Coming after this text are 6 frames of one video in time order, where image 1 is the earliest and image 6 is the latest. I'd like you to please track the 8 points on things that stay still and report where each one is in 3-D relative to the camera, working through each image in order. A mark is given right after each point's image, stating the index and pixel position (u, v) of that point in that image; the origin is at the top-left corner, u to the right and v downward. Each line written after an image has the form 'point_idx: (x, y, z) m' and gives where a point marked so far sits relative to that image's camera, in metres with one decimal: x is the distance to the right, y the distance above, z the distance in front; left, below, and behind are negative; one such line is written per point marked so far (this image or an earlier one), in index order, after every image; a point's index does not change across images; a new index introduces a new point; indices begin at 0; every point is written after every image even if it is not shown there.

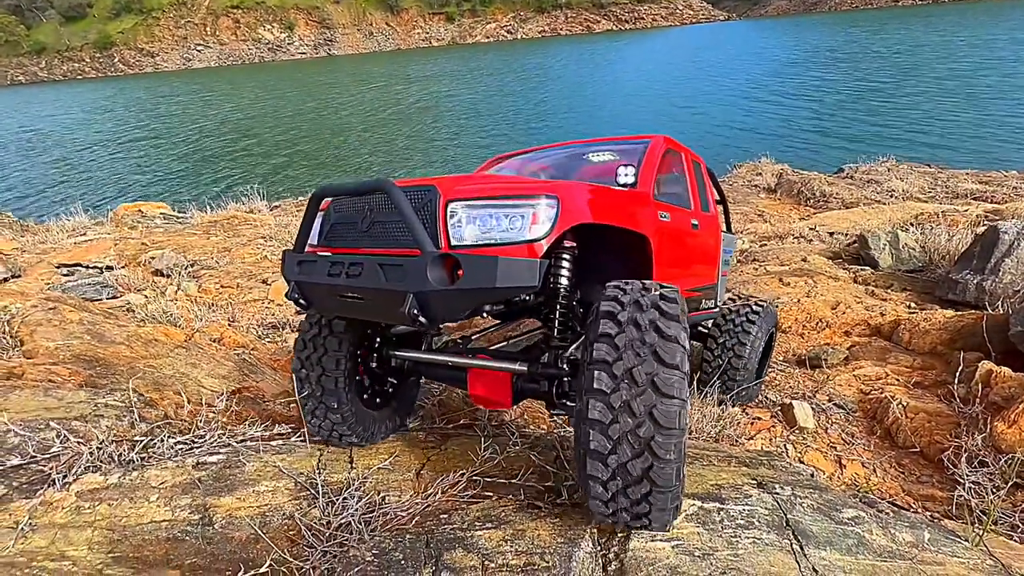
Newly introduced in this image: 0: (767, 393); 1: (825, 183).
0: (+2.5, -1.0, +4.6) m
1: (+8.5, +2.8, +13.1) m
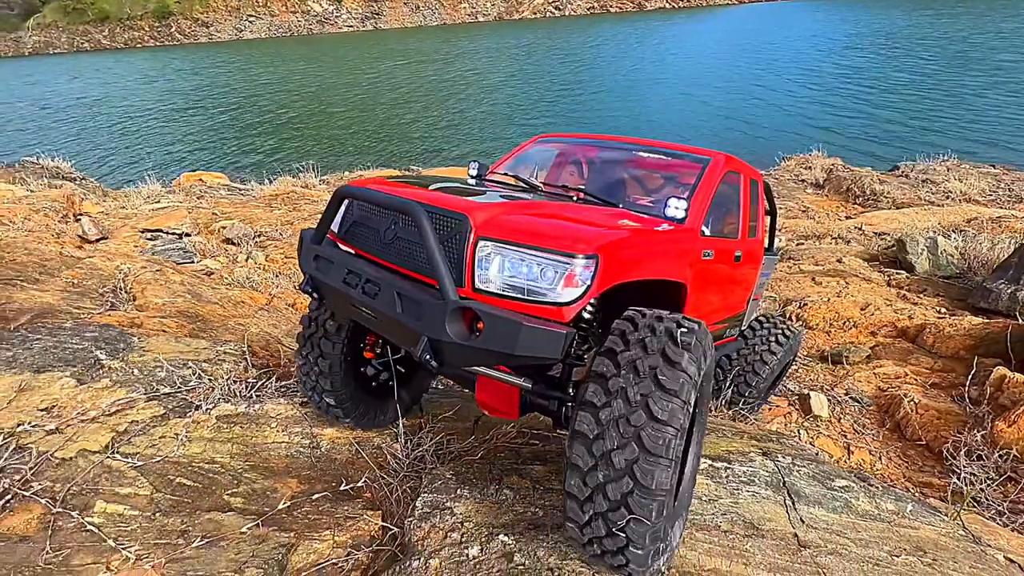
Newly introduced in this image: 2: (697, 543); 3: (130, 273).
0: (+2.9, -1.0, +5.0) m
1: (+9.7, +2.8, +12.9) m
2: (+1.0, -1.3, +2.5) m
3: (-5.0, +0.2, +6.3) m
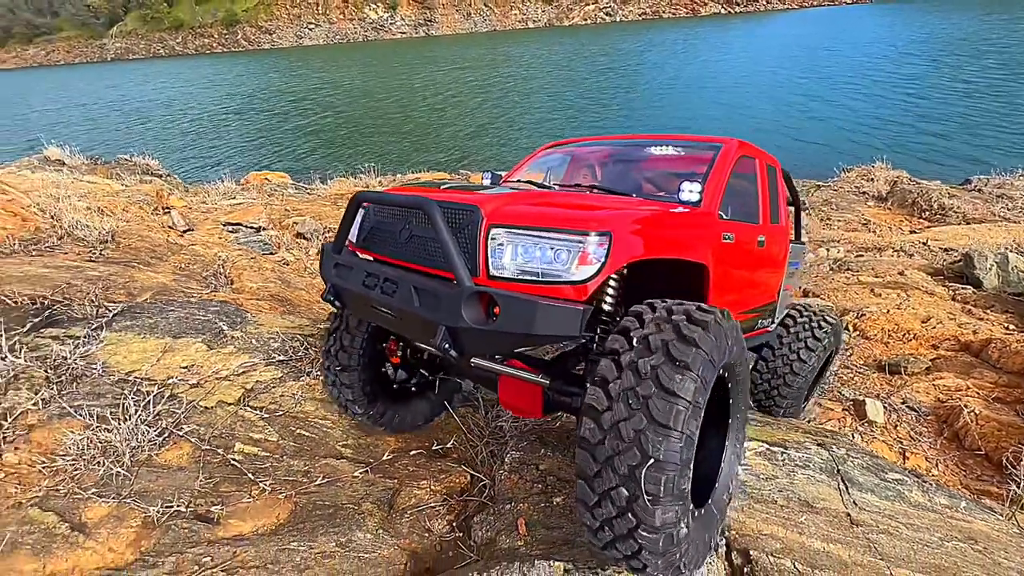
0: (+3.5, -1.1, +5.1) m
1: (+11.1, +2.3, +12.4) m
2: (+1.4, -1.2, +2.7) m
3: (-4.1, +0.4, +7.1) m
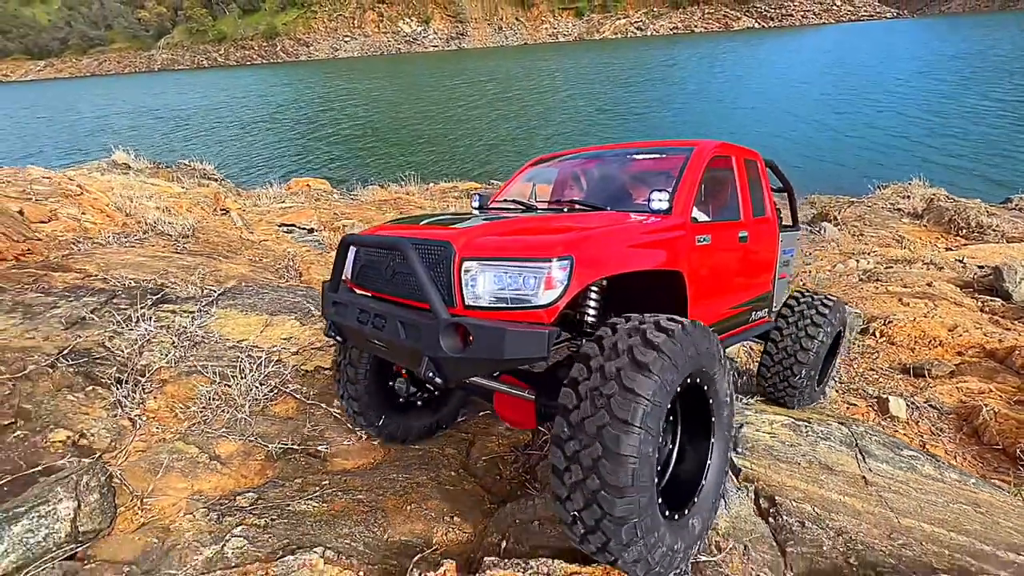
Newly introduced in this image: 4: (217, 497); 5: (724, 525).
0: (+4.0, -1.1, +5.4) m
1: (+12.0, +1.9, +12.4) m
2: (+1.8, -1.2, +3.1) m
3: (-3.5, +0.5, +7.8) m
4: (-1.9, -1.3, +3.1) m
5: (+1.2, -1.3, +2.6) m
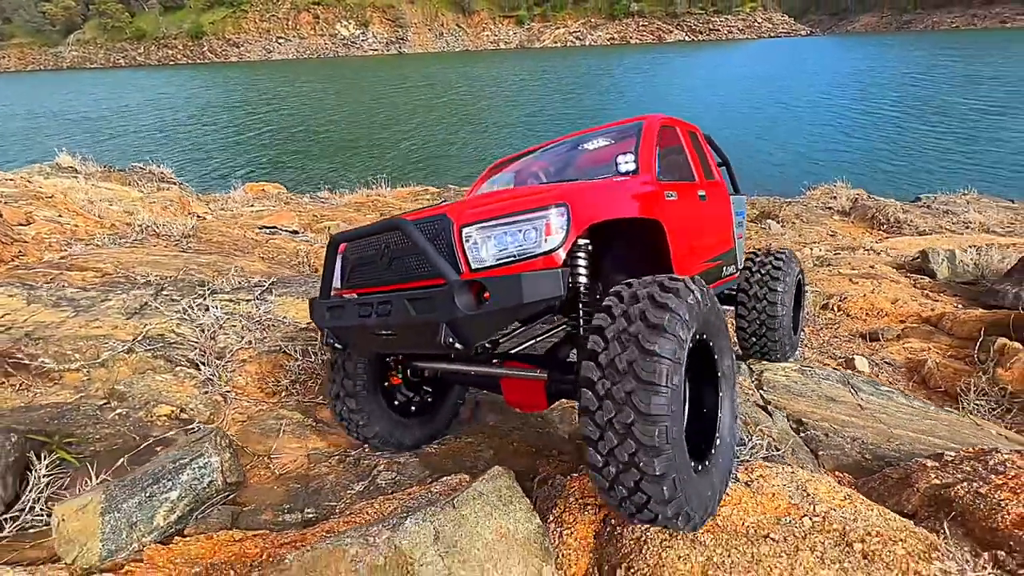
0: (+4.3, -0.8, +6.4) m
1: (+11.5, +2.3, +14.3) m
2: (+2.4, -0.9, +3.9) m
3: (-3.4, +0.6, +8.0) m
4: (-1.3, -1.2, +3.5) m
5: (+1.9, -1.0, +3.4) m
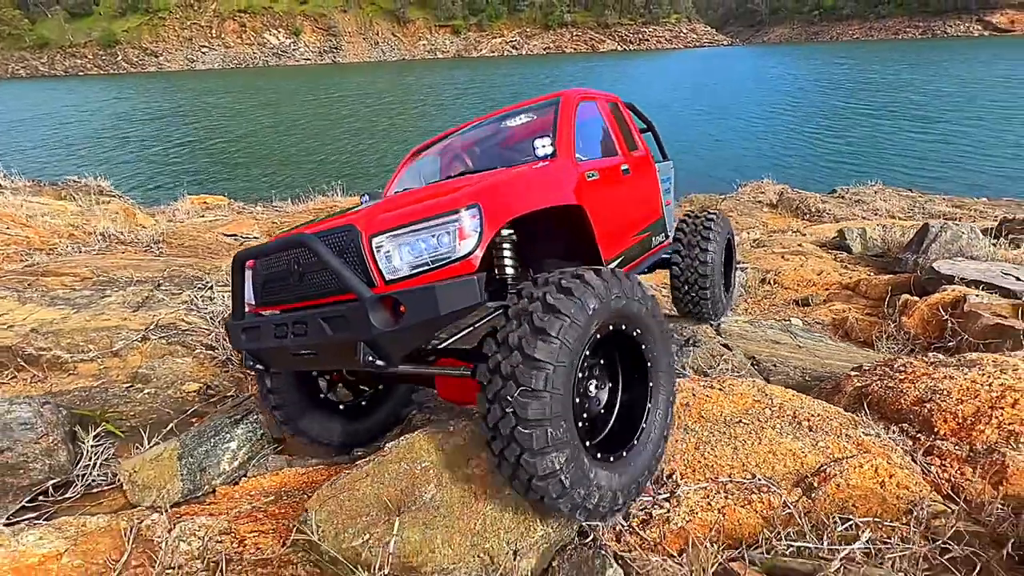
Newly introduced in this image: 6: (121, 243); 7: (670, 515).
0: (+4.0, -0.4, +7.4) m
1: (+10.2, +2.9, +16.0) m
2: (+2.3, -0.5, +4.7) m
3: (-3.9, +0.6, +8.2) m
4: (-1.2, -1.0, +3.9) m
5: (+1.9, -0.7, +4.1) m
6: (-7.0, +0.8, +8.6) m
7: (+0.8, -1.2, +2.5) m
